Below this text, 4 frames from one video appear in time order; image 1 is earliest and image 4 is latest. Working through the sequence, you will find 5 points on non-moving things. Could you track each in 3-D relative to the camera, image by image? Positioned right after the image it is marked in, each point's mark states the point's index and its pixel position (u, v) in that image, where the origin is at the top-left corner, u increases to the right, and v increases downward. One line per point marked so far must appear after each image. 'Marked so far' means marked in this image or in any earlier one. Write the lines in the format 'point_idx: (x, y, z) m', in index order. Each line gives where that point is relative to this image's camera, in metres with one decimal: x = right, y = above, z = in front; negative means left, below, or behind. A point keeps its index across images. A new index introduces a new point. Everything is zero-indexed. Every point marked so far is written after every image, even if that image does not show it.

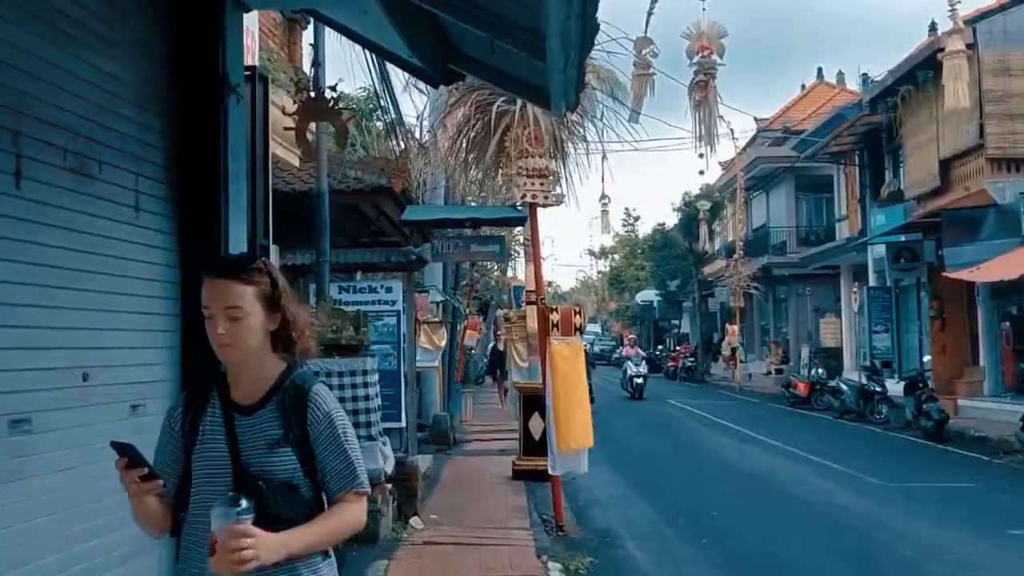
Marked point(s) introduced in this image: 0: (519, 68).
0: (0.0, +0.9, +4.3) m
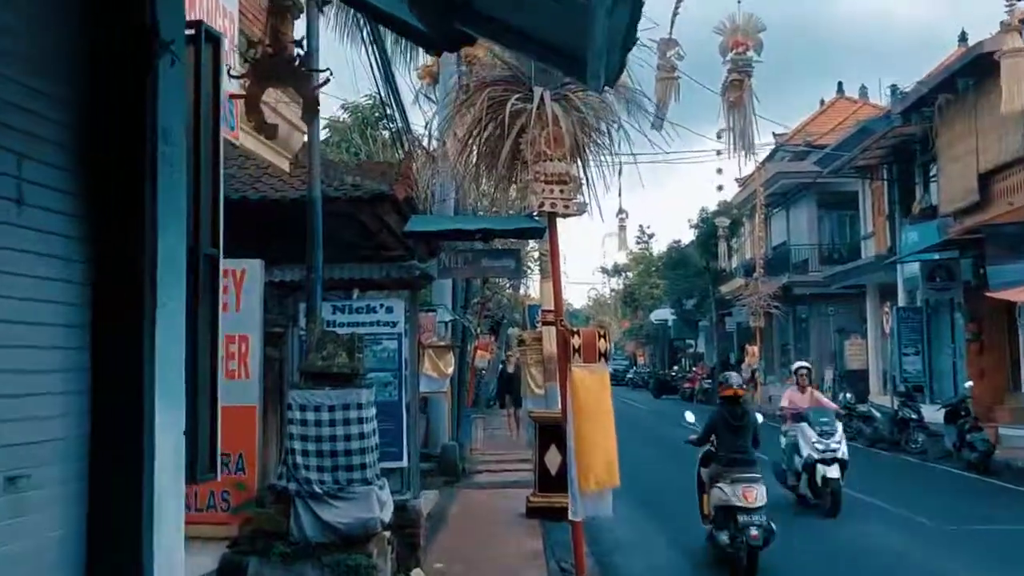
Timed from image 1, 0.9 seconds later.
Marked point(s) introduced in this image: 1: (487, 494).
0: (+0.1, +0.8, +3.3) m
1: (-0.3, -2.4, +12.5) m
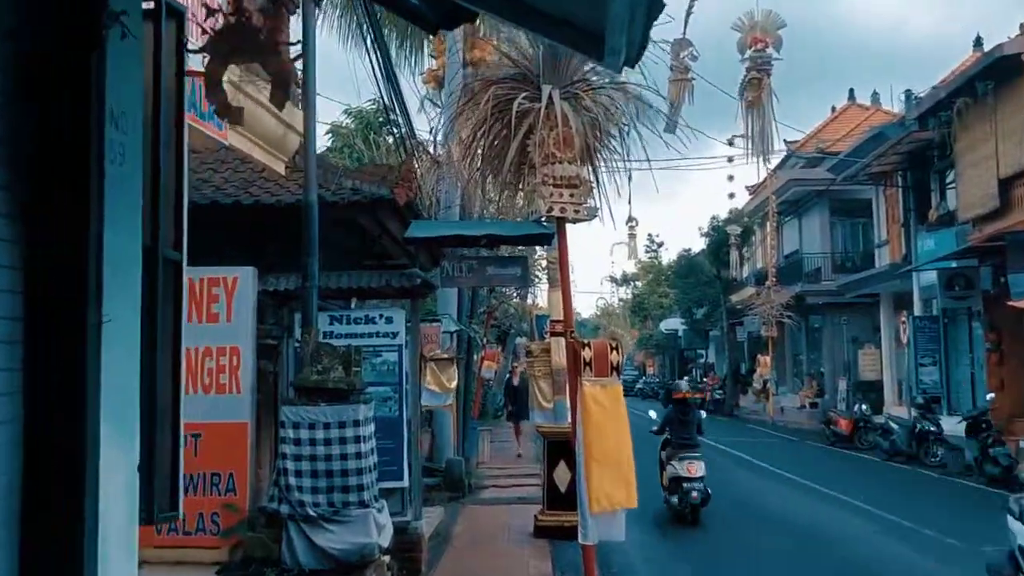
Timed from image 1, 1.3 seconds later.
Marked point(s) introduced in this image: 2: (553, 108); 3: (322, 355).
0: (+0.1, +0.8, +2.9) m
1: (-0.2, -2.5, +12.1) m
2: (+0.3, +1.3, +7.6) m
3: (-1.2, -0.4, +6.6) m
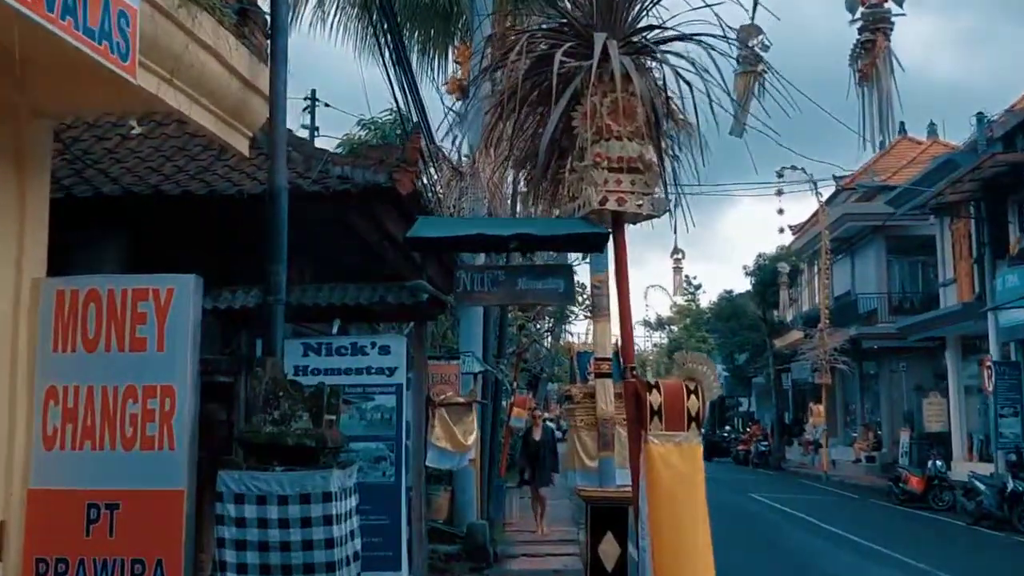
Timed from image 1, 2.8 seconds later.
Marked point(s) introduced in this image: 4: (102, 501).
0: (+0.2, +0.9, +1.0) m
1: (+0.1, -2.8, +10.0) m
2: (+0.5, +1.2, +5.7) m
3: (-1.0, -0.5, +4.6) m
4: (-2.0, -1.0, +5.1) m
